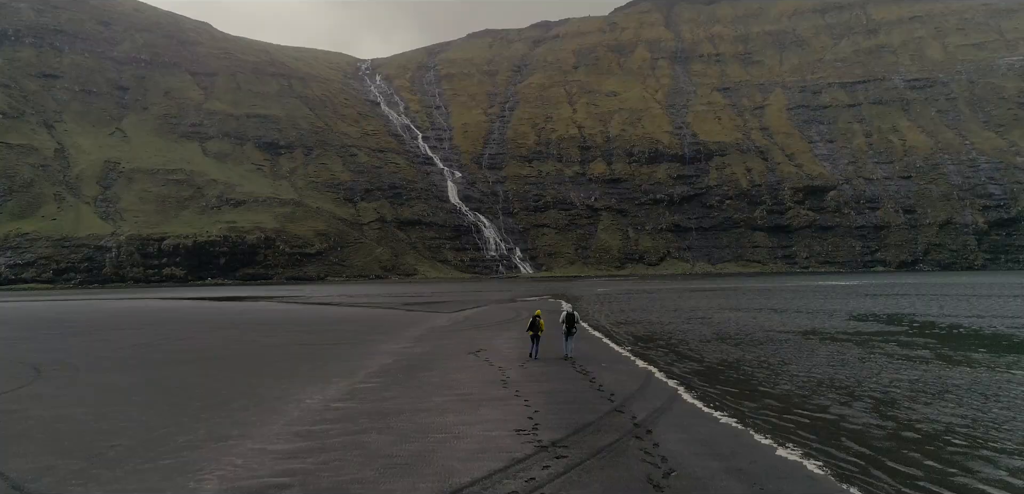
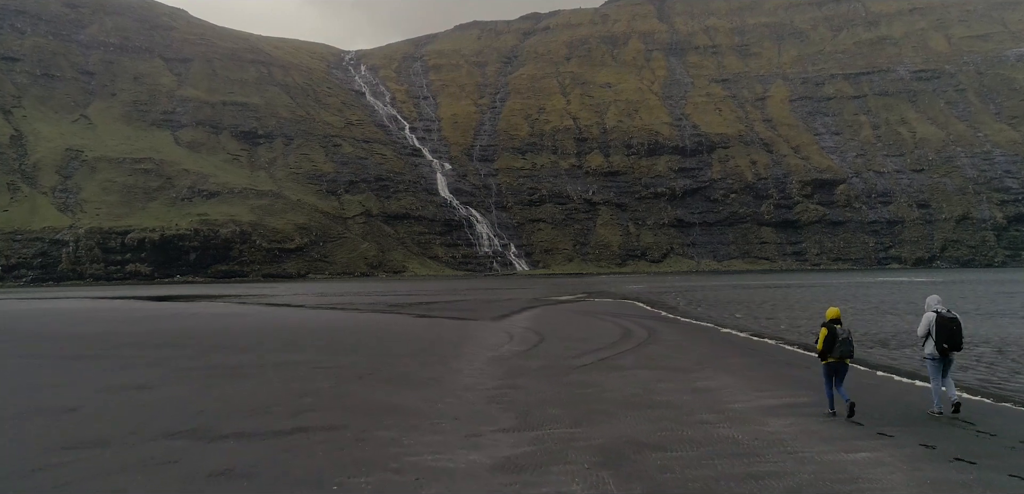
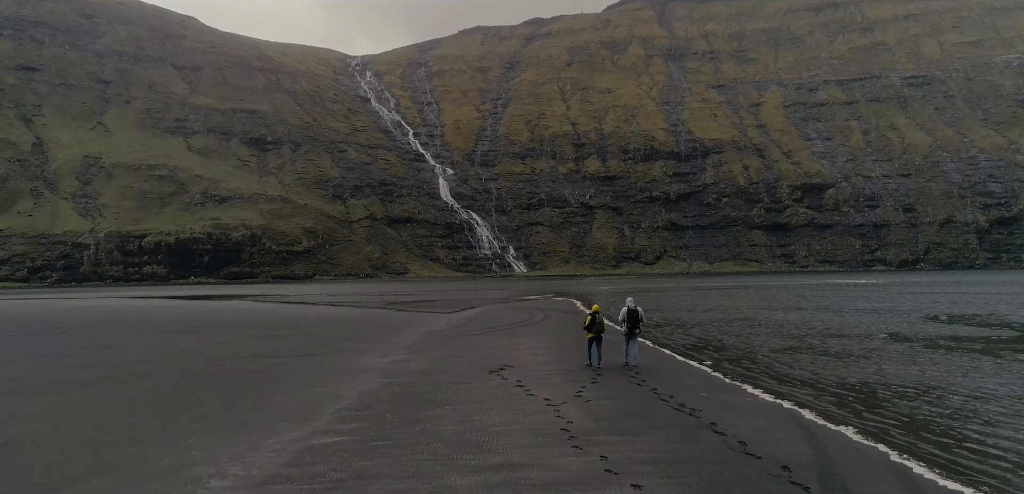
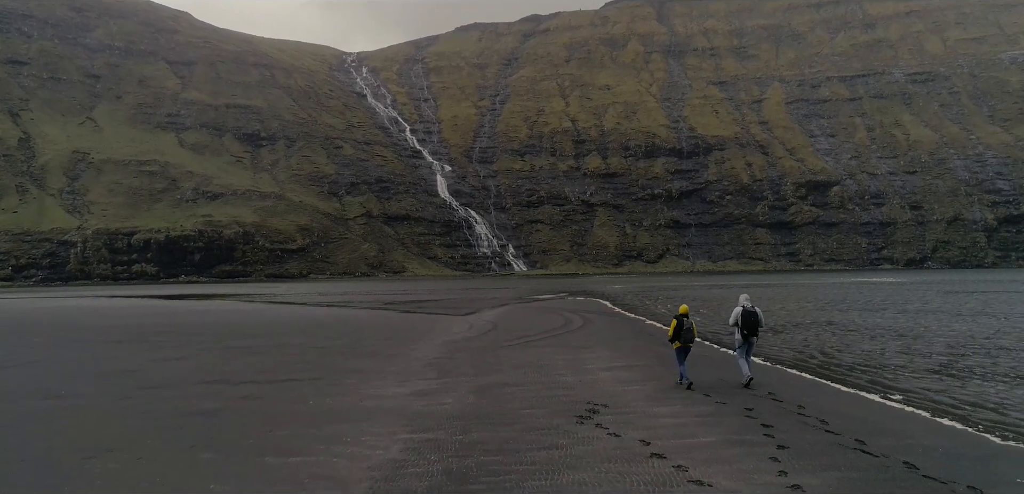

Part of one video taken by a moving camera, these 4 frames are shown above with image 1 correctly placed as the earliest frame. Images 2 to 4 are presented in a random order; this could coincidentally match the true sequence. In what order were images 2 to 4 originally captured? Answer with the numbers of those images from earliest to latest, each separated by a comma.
3, 4, 2
